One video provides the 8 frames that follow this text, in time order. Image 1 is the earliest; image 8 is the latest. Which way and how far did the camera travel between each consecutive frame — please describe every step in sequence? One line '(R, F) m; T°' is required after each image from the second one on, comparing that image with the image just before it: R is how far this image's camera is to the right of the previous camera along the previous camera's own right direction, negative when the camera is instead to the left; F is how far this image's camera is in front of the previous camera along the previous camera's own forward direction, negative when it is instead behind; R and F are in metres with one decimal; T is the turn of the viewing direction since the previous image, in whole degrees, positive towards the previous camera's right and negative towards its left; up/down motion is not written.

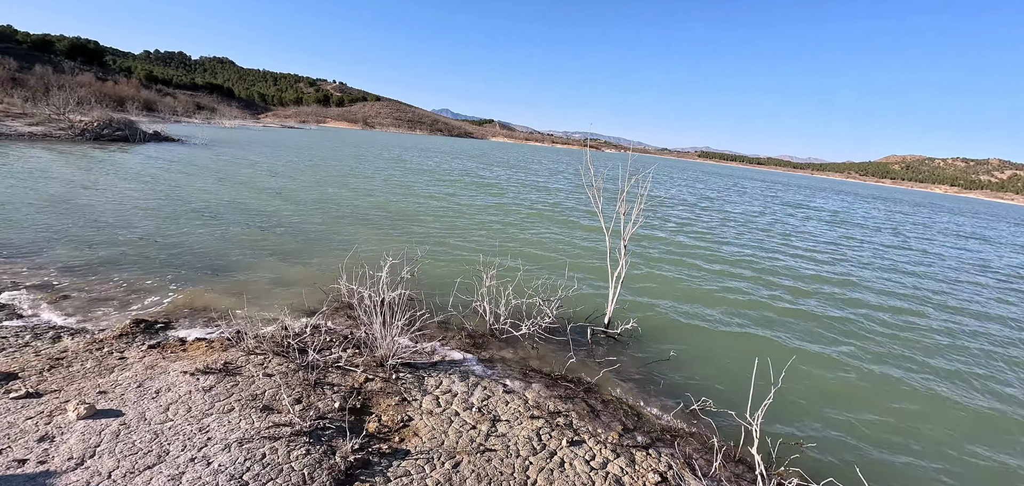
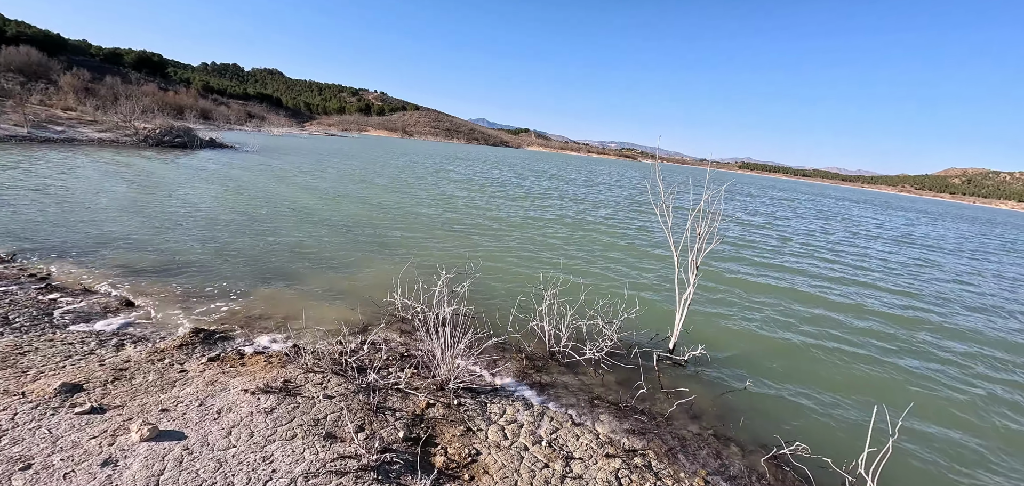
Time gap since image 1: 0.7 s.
(-0.4, +0.3) m; -4°
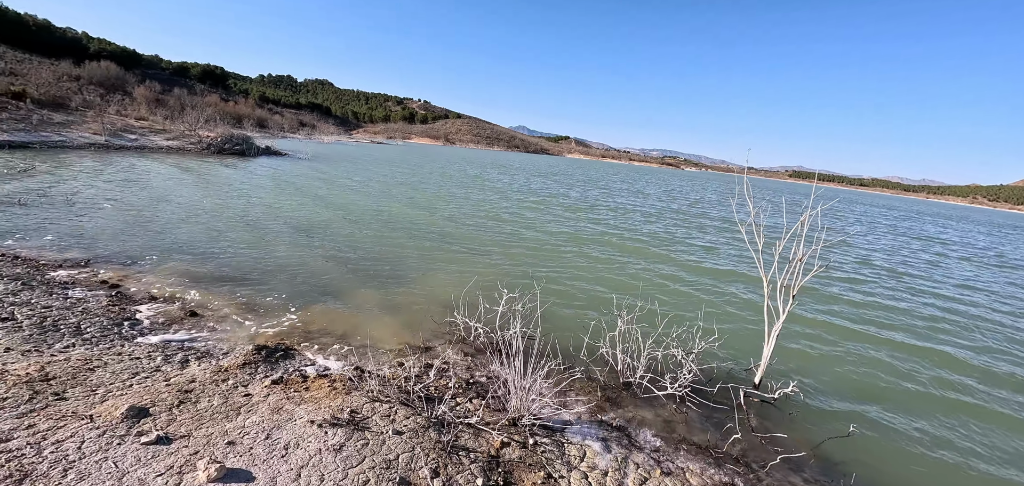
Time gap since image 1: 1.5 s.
(-0.5, +0.4) m; -5°
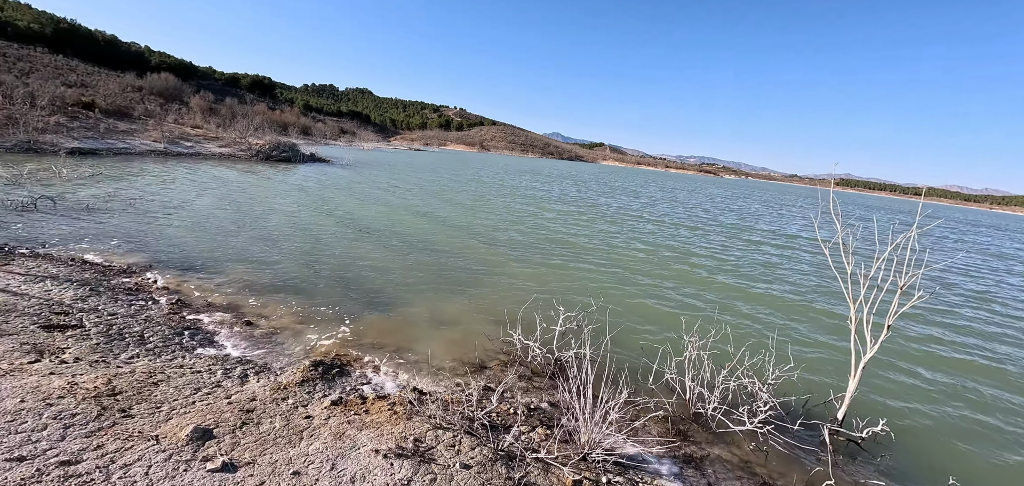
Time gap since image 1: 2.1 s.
(-0.4, +0.3) m; -4°
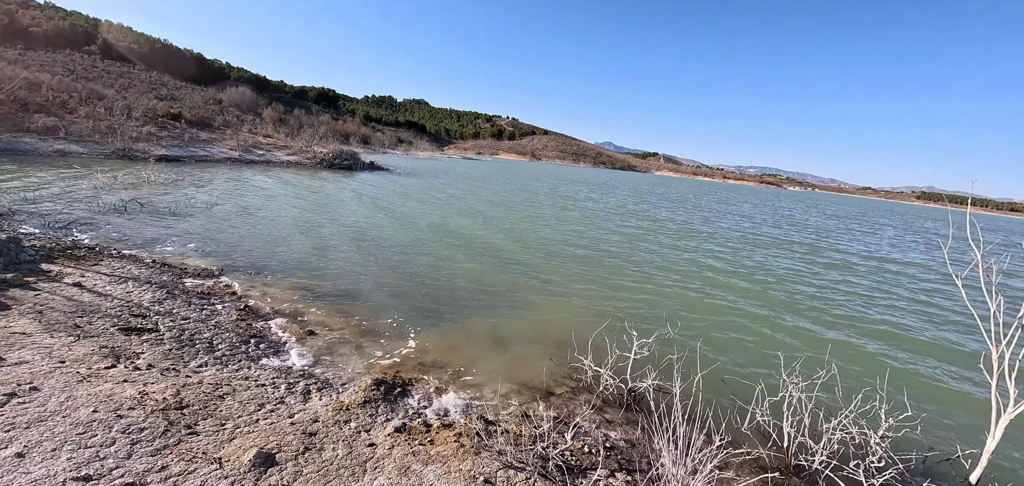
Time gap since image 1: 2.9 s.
(-0.3, +0.4) m; -6°
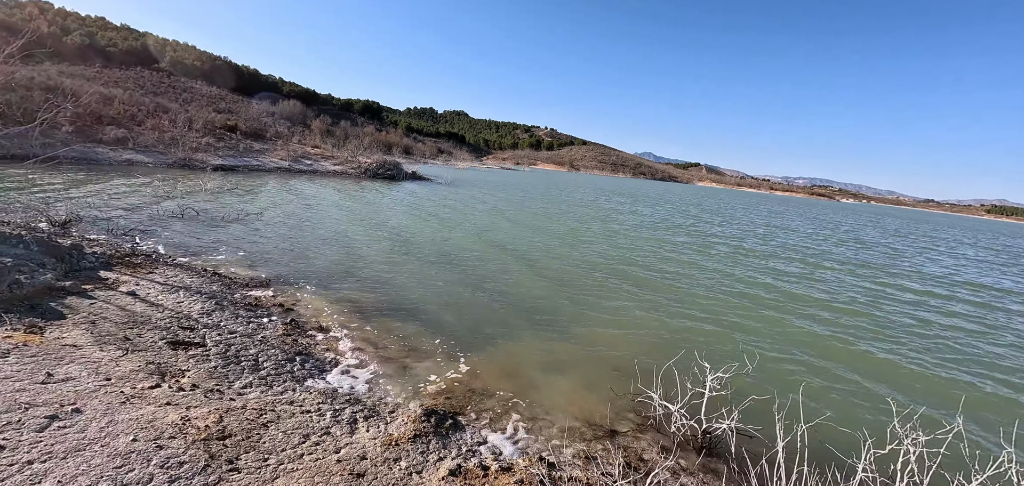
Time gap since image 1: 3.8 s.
(-0.3, +0.4) m; -5°
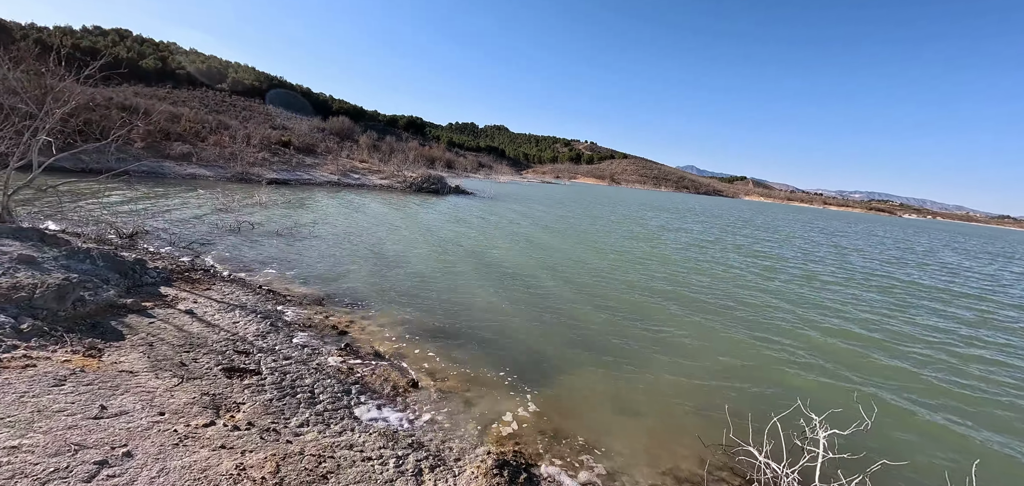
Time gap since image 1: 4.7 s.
(-0.4, +0.5) m; -5°
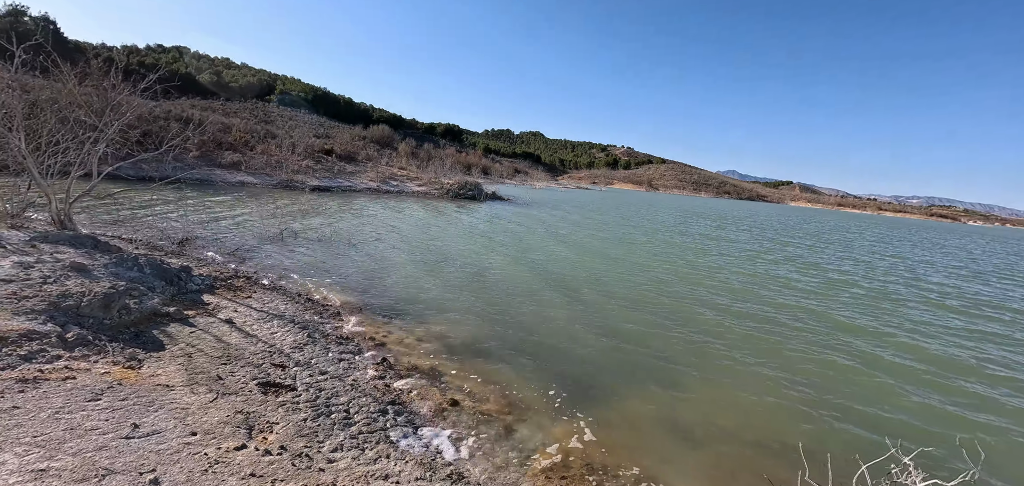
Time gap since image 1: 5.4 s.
(-0.1, +0.3) m; -4°
